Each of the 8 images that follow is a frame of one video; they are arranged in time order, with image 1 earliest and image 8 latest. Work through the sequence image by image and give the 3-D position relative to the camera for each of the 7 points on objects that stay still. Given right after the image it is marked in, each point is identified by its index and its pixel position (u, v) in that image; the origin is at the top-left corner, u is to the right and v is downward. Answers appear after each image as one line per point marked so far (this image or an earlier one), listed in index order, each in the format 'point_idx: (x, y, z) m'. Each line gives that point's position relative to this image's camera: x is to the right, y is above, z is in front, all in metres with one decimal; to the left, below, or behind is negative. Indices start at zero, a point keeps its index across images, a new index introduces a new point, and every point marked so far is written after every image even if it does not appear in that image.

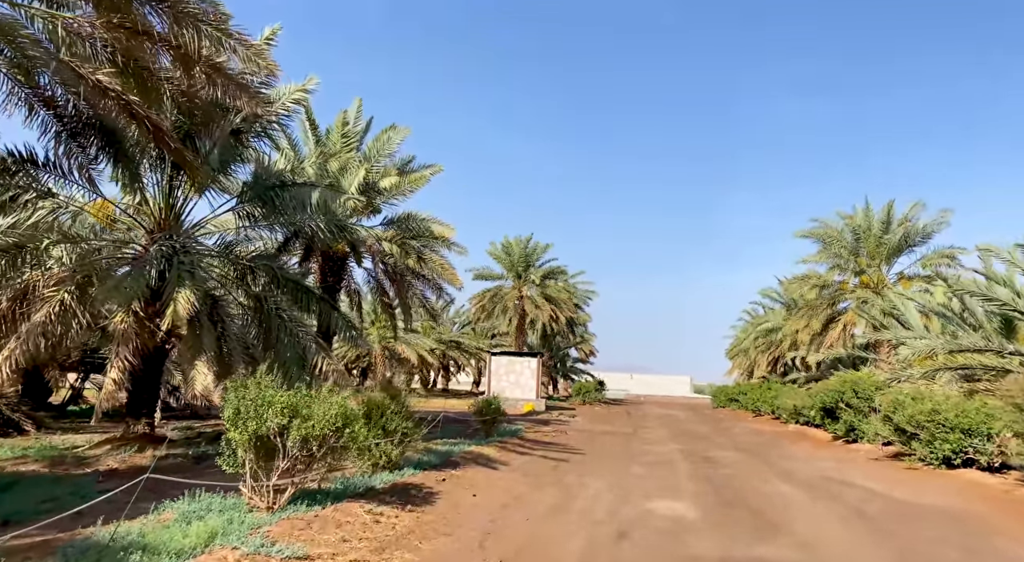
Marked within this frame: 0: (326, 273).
0: (-4.8, +0.2, +16.7) m
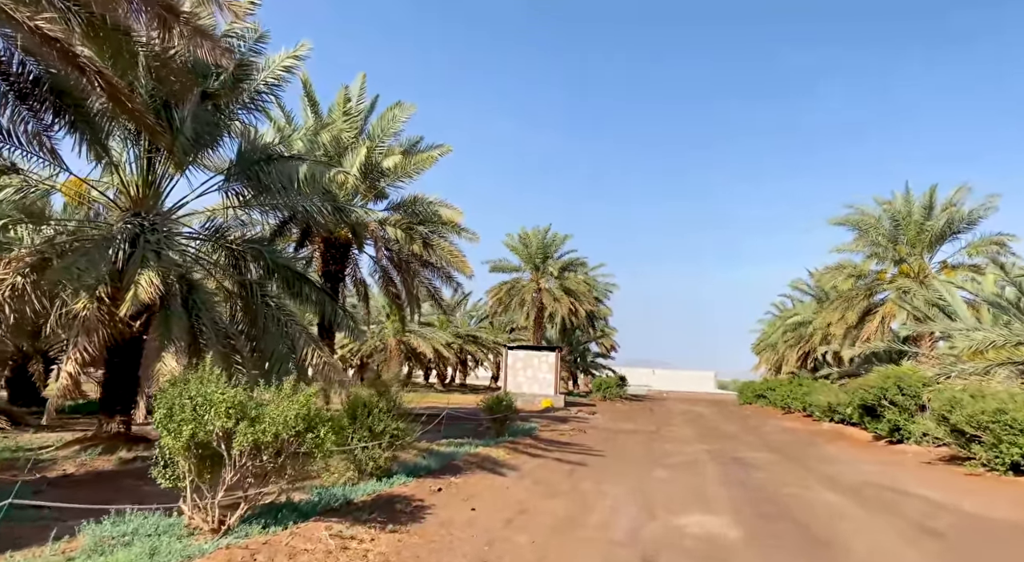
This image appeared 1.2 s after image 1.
0: (-4.5, +0.5, +15.7) m
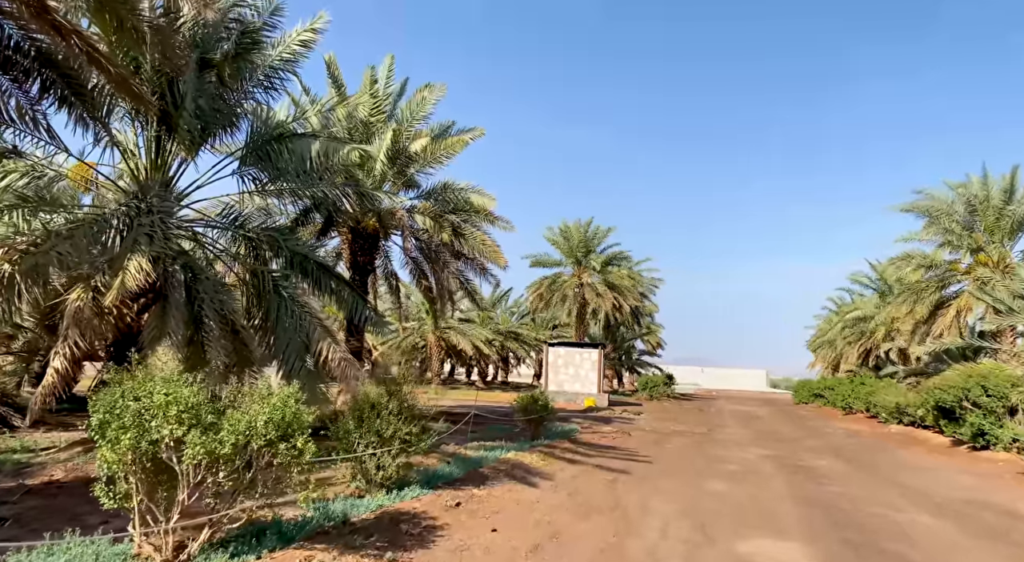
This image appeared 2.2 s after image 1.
0: (-3.6, +0.7, +14.9) m
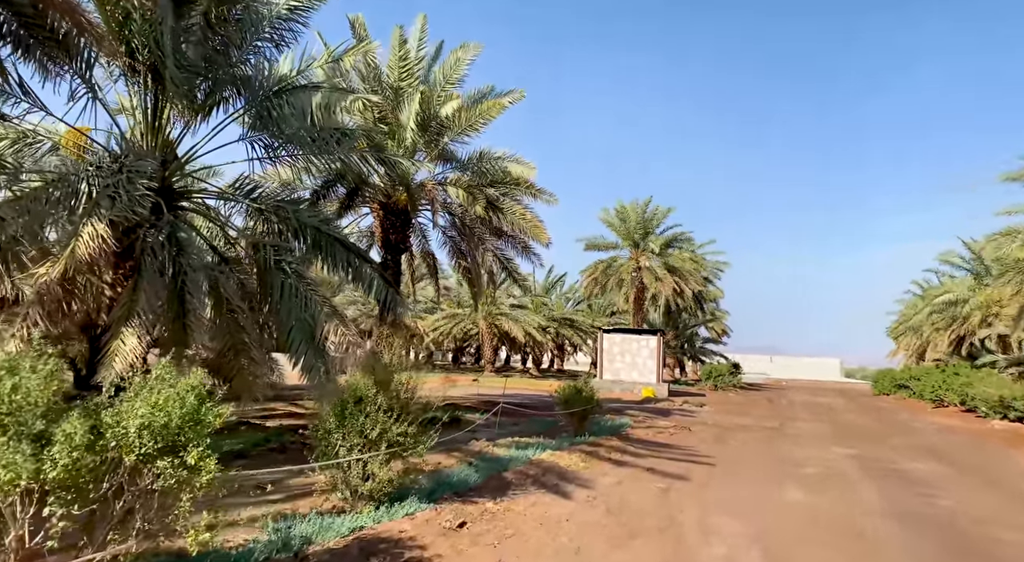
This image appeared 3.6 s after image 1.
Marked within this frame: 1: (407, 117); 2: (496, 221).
0: (-2.7, +1.1, +13.8) m
1: (-2.1, +3.3, +13.0) m
2: (-0.4, +1.3, +14.2) m
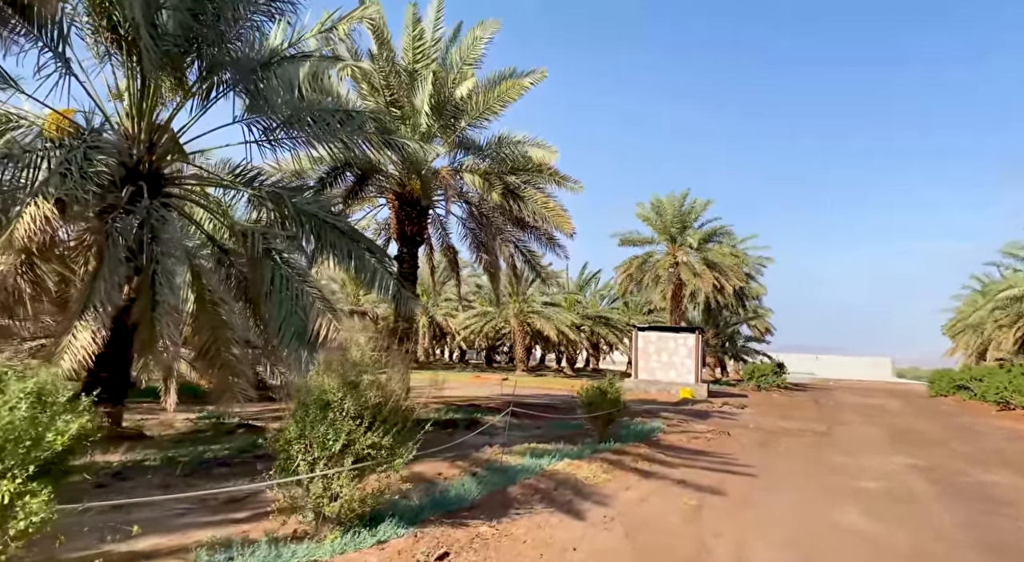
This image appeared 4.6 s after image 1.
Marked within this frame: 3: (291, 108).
0: (-2.2, +1.2, +13.1) m
1: (-1.7, +3.5, +12.3) m
2: (+0.1, +1.5, +13.3) m
3: (-3.1, +2.5, +9.0) m
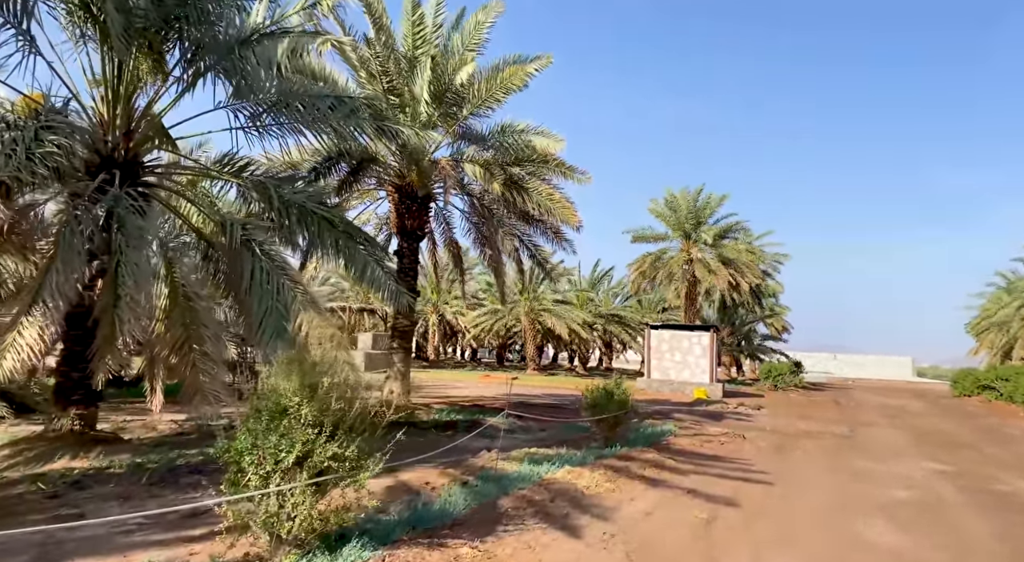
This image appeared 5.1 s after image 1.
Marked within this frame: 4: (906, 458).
0: (-2.2, +1.3, +12.6) m
1: (-1.7, +3.5, +11.7) m
2: (+0.2, +1.5, +12.8) m
3: (-3.1, +2.5, +8.5) m
4: (+6.9, -3.1, +11.2) m
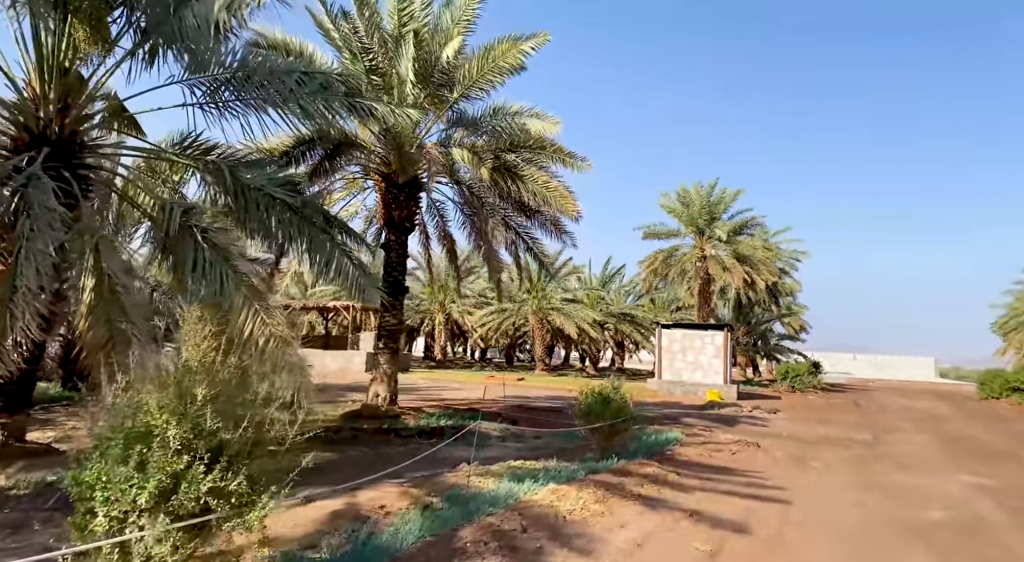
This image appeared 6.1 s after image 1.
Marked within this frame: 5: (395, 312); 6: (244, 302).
0: (-2.3, +1.4, +11.7) m
1: (-1.8, +3.6, +10.9) m
2: (0.0, +1.6, +11.8) m
3: (-3.3, +2.6, +7.7) m
4: (+6.7, -3.0, +10.1) m
5: (-2.1, -0.6, +11.6) m
6: (-2.6, -0.2, +6.1) m
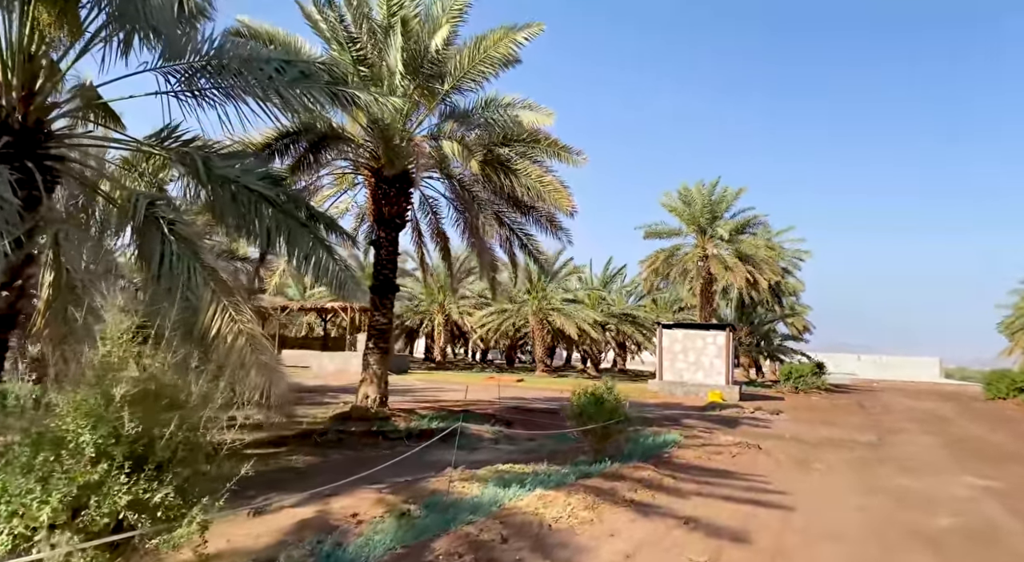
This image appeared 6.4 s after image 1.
0: (-2.4, +1.4, +11.4) m
1: (-2.0, +3.7, +10.5) m
2: (-0.1, +1.7, +11.5) m
3: (-3.5, +2.7, +7.4) m
4: (+6.6, -2.9, +9.7) m
5: (-2.2, -0.5, +11.3) m
6: (-2.7, -0.1, +5.8) m
